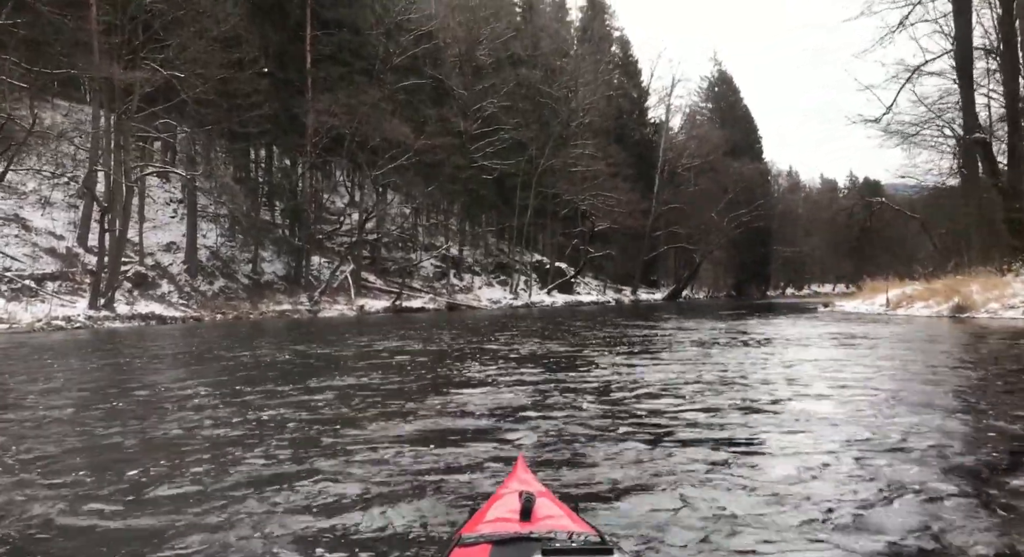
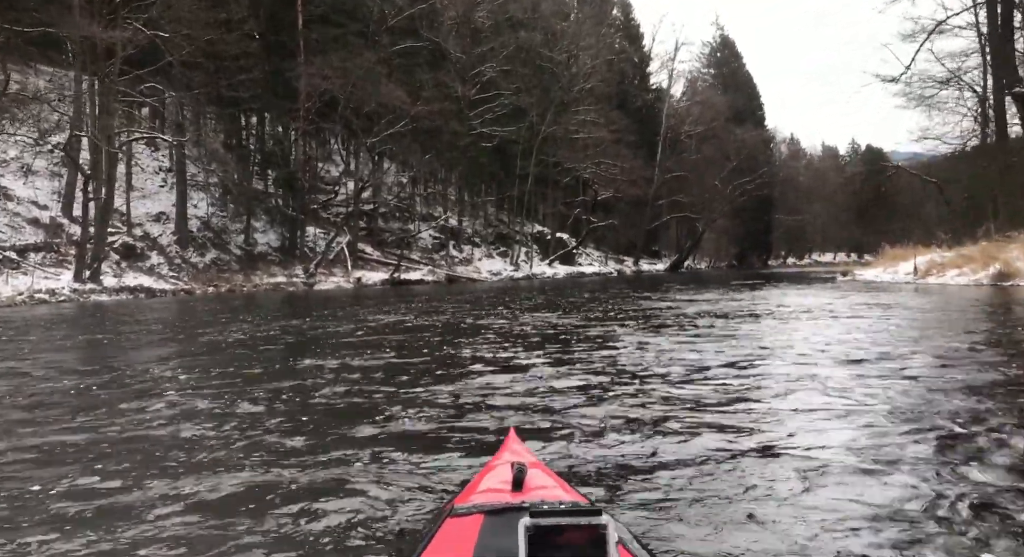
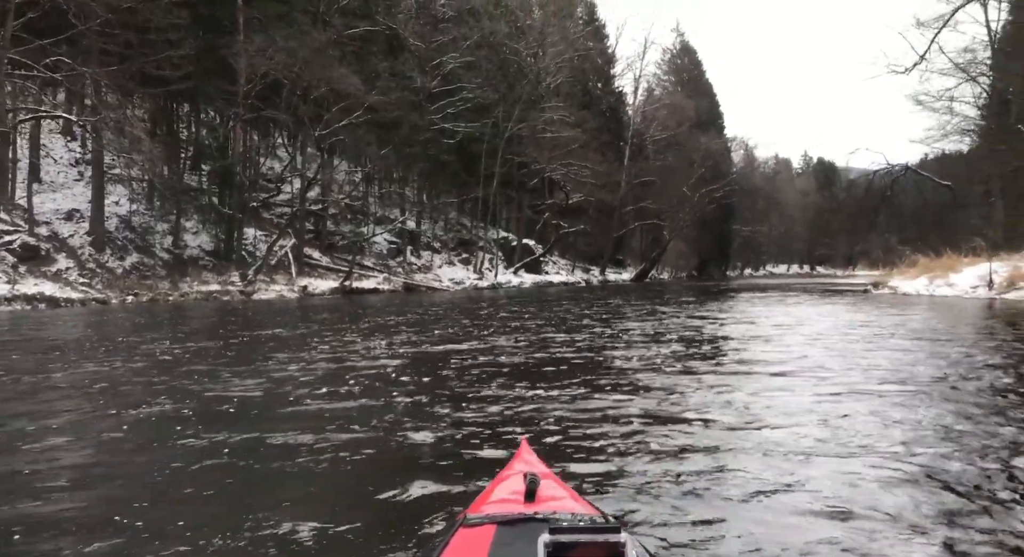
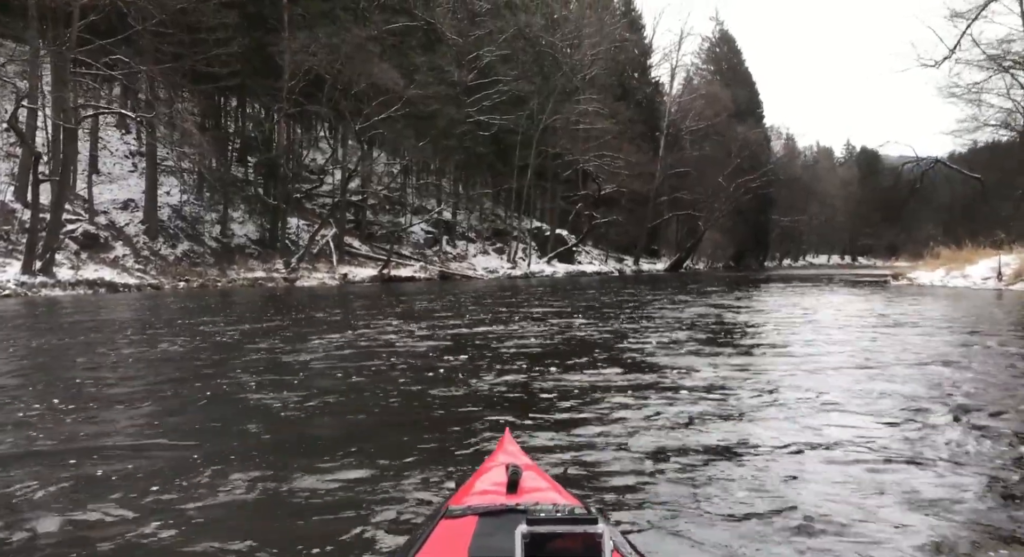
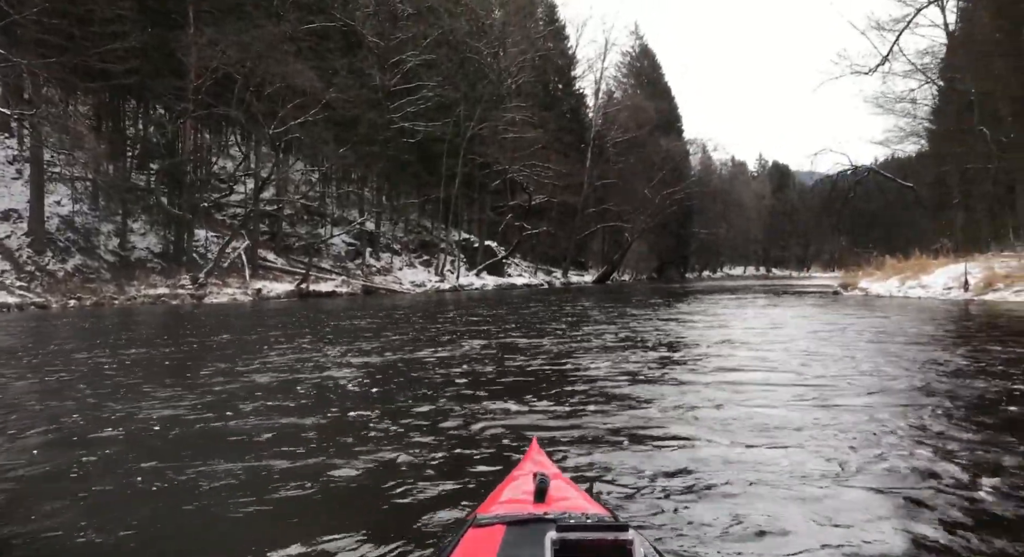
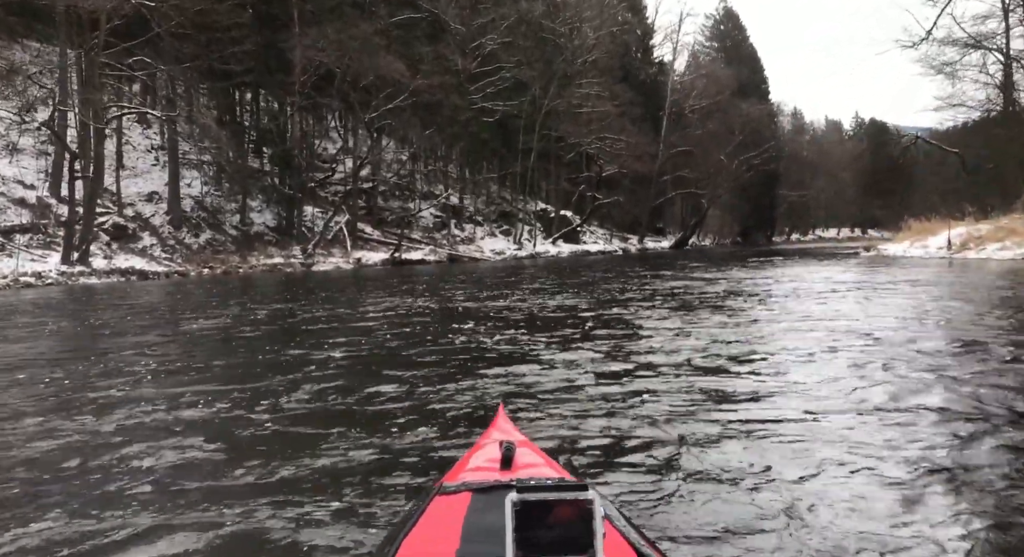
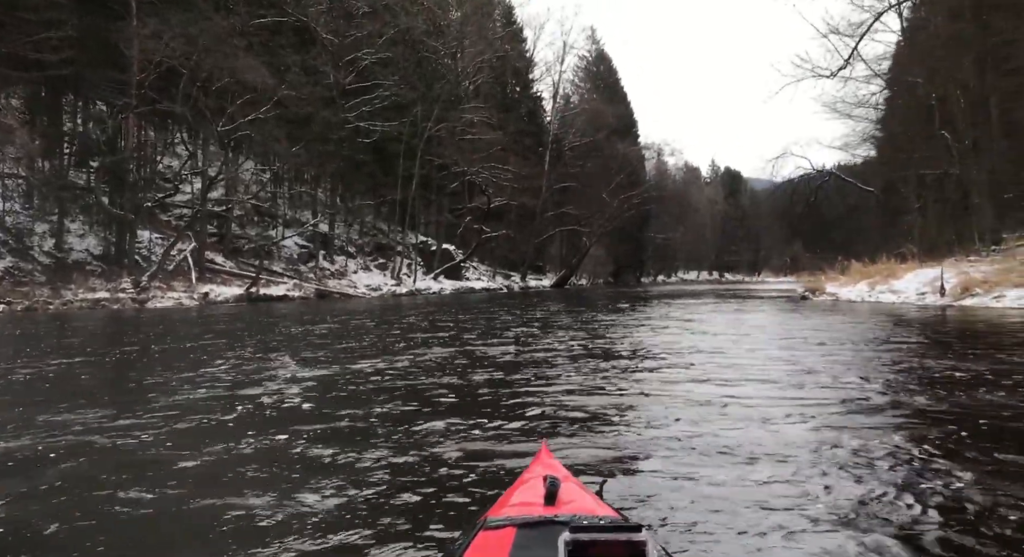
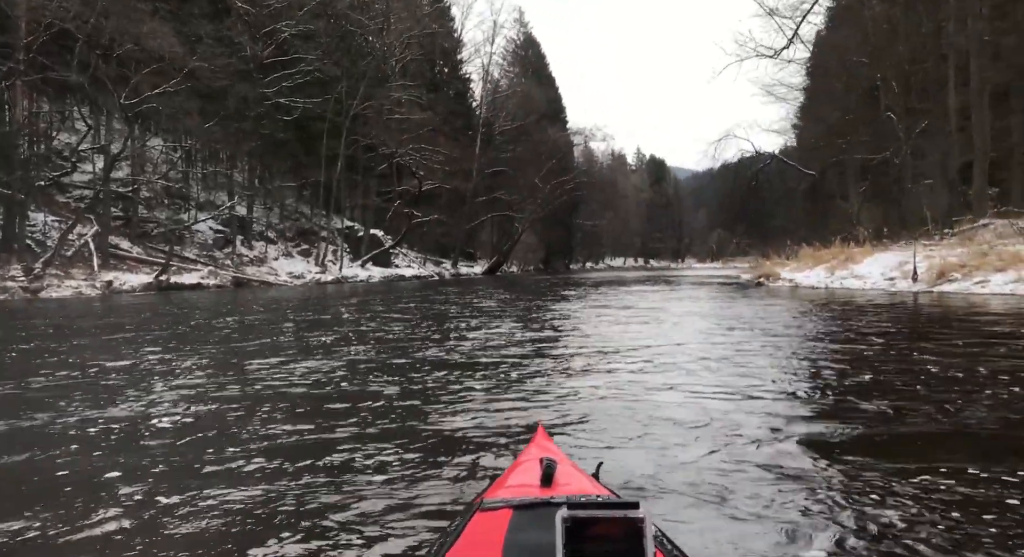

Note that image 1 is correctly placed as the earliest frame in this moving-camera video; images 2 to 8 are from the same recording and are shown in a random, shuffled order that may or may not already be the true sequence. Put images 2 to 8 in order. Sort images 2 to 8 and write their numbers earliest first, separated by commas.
2, 6, 4, 3, 5, 7, 8
